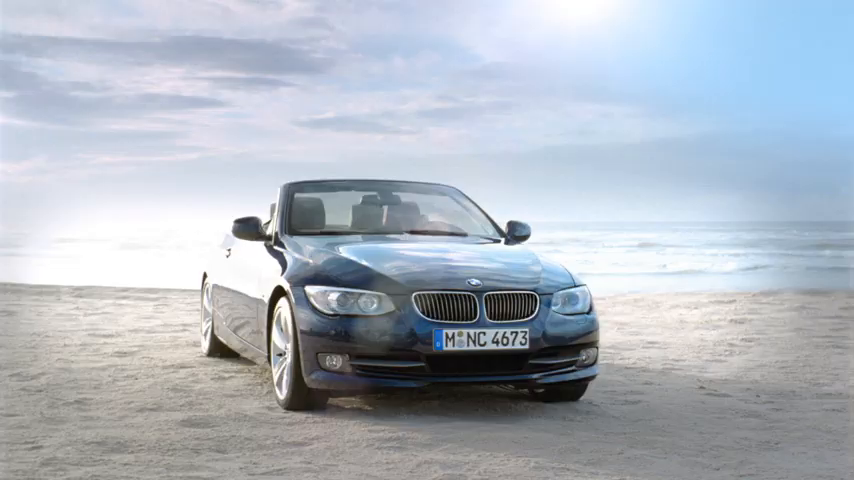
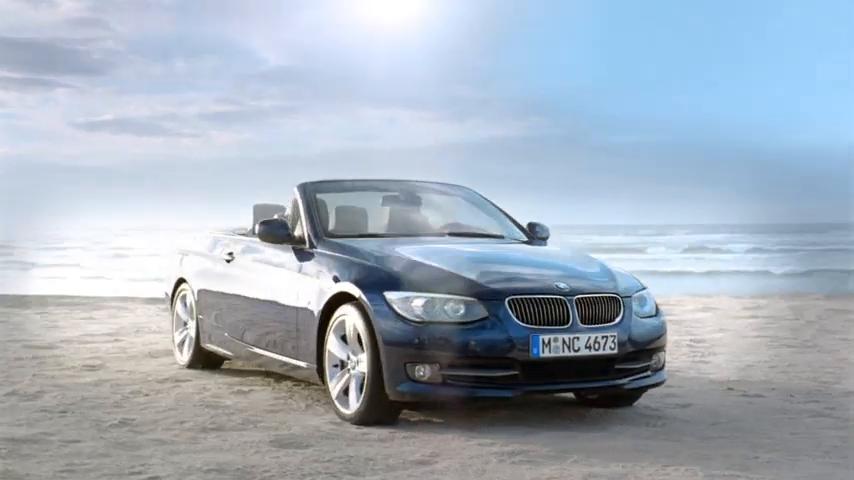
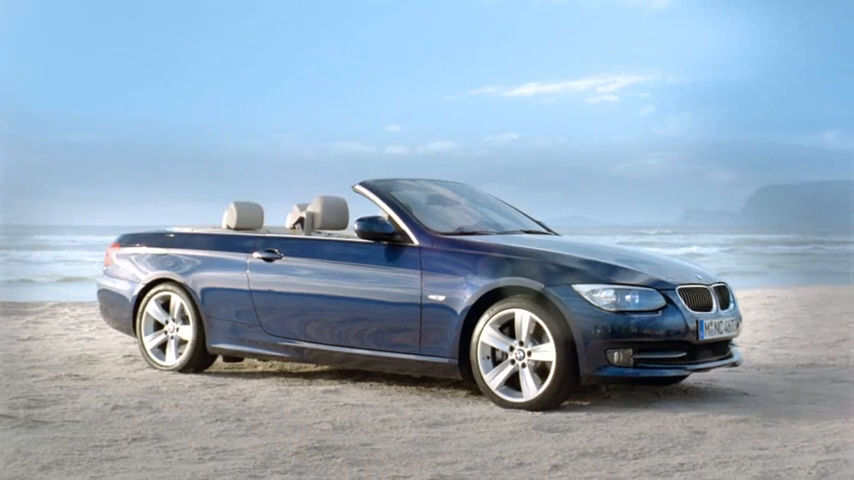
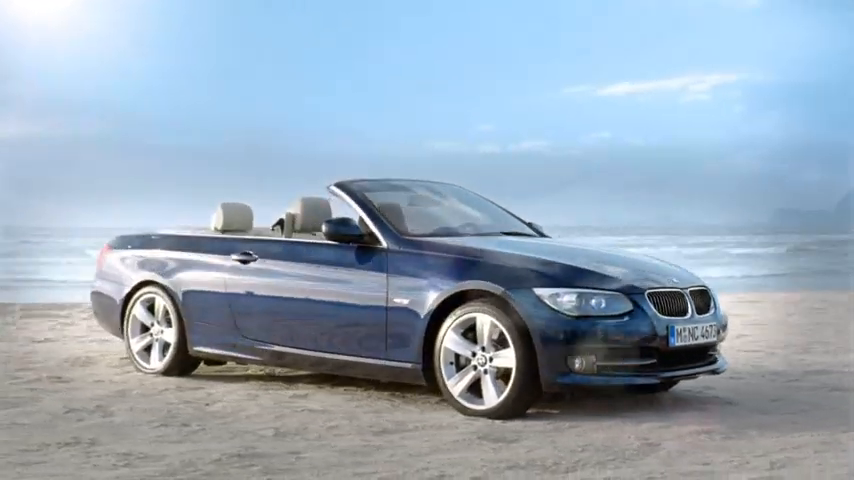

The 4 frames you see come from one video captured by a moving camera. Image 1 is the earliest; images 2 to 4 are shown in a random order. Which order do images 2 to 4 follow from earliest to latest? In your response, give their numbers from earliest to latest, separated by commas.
2, 4, 3
